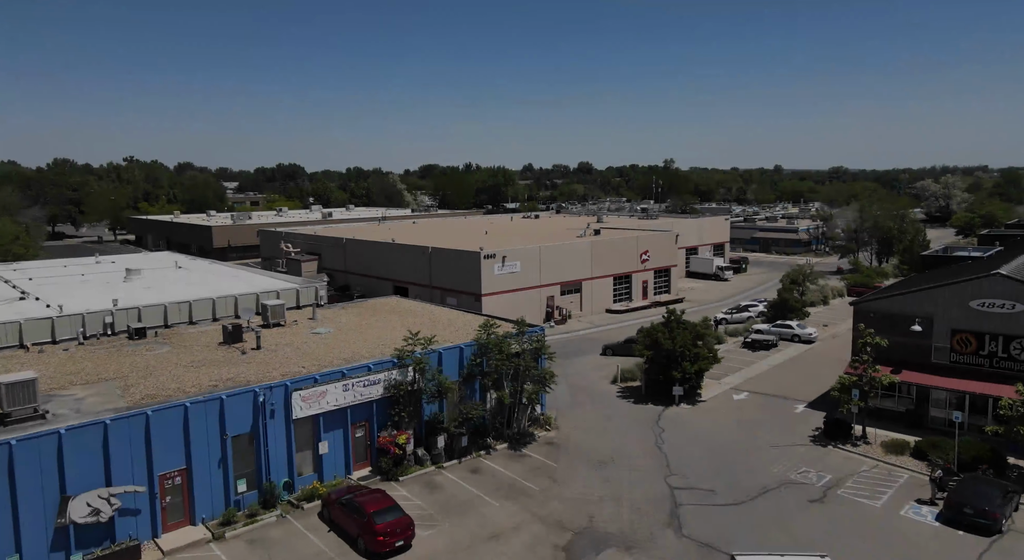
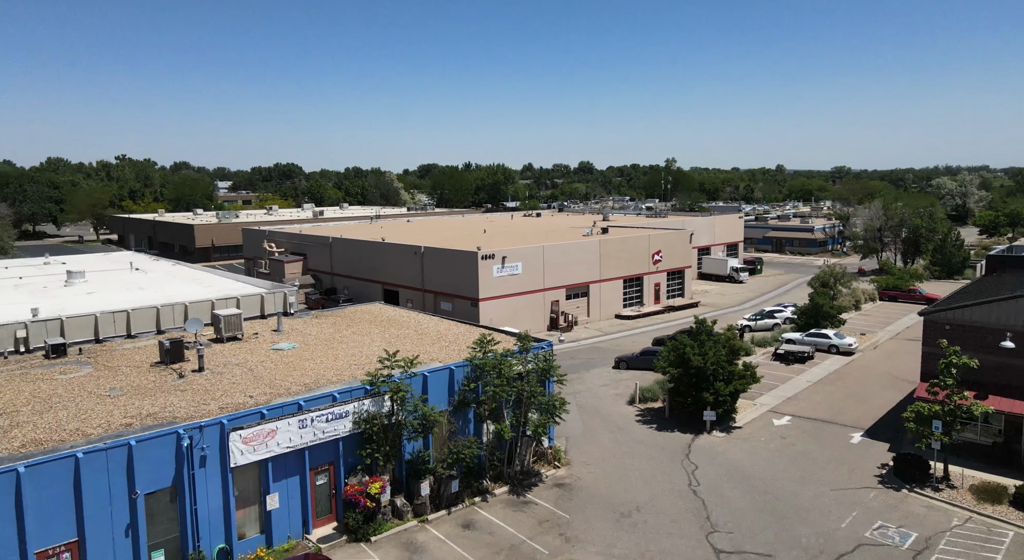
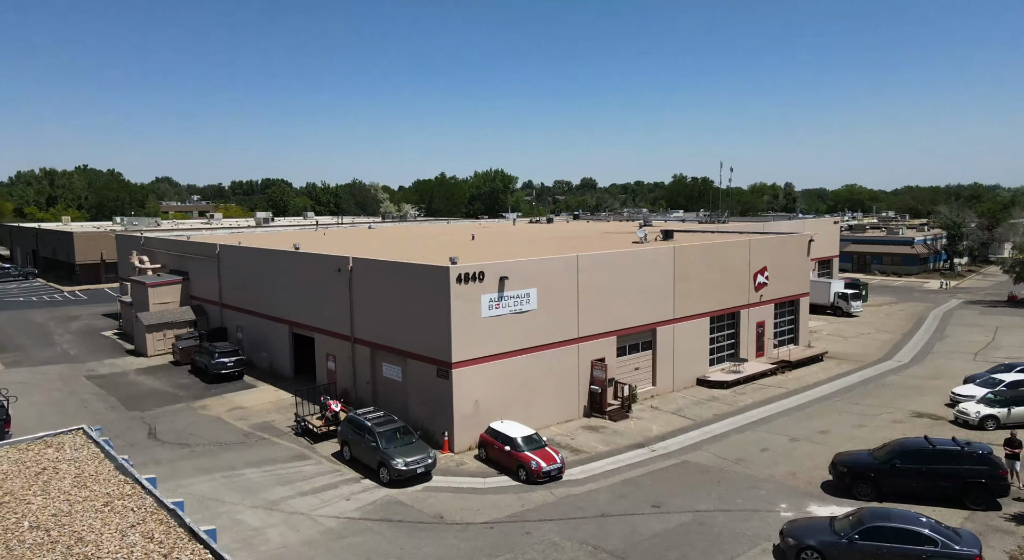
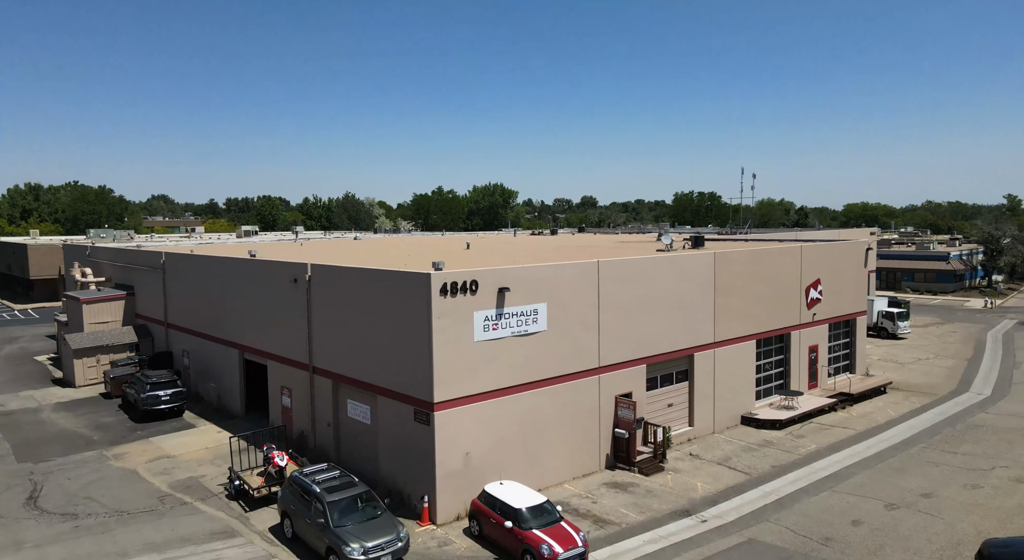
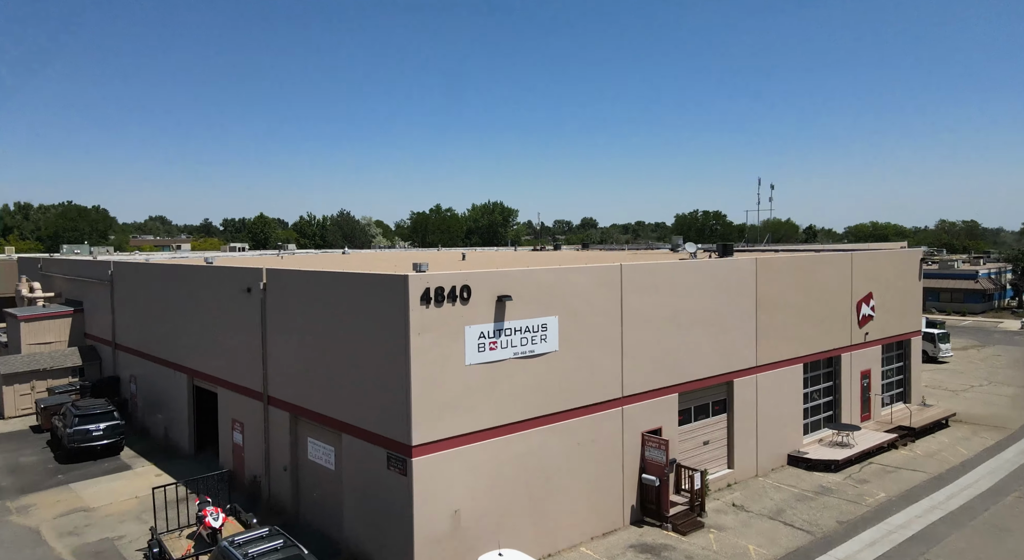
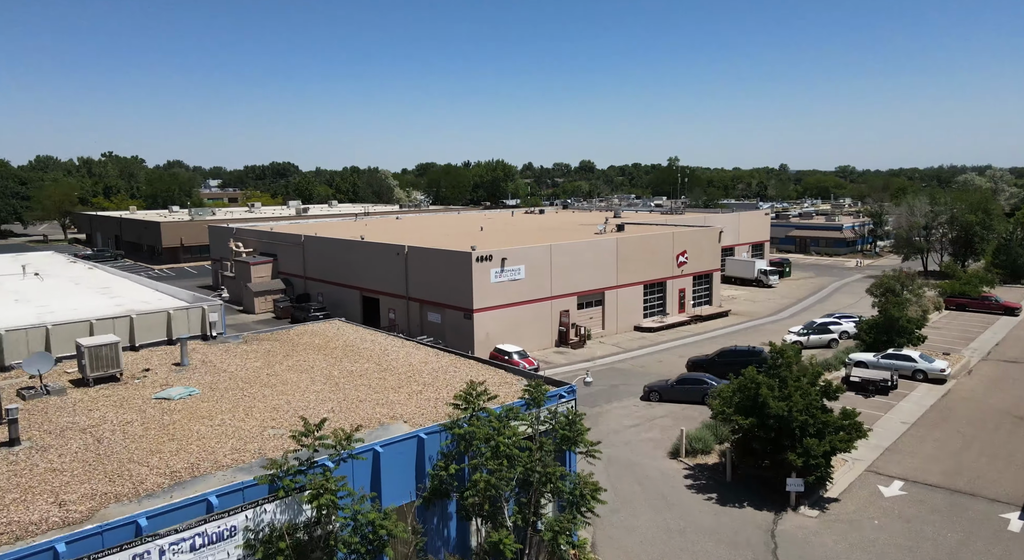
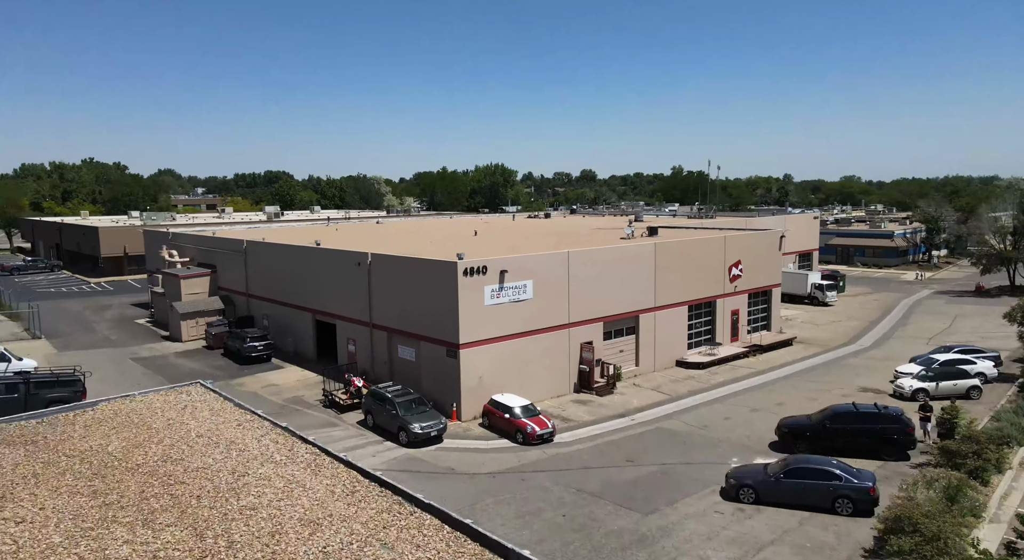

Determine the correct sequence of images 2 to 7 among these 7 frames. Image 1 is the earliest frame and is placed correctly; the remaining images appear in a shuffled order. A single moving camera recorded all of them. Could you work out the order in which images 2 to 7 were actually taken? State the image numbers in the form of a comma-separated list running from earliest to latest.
2, 6, 7, 3, 4, 5
